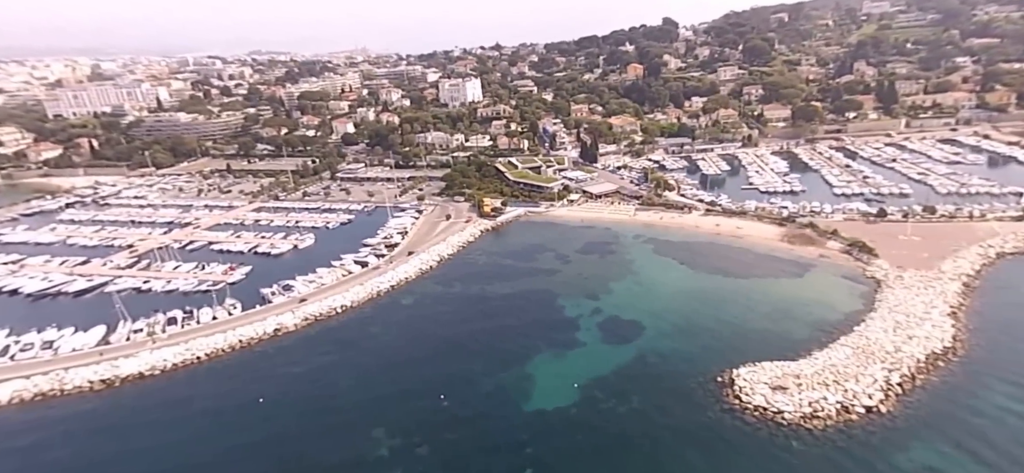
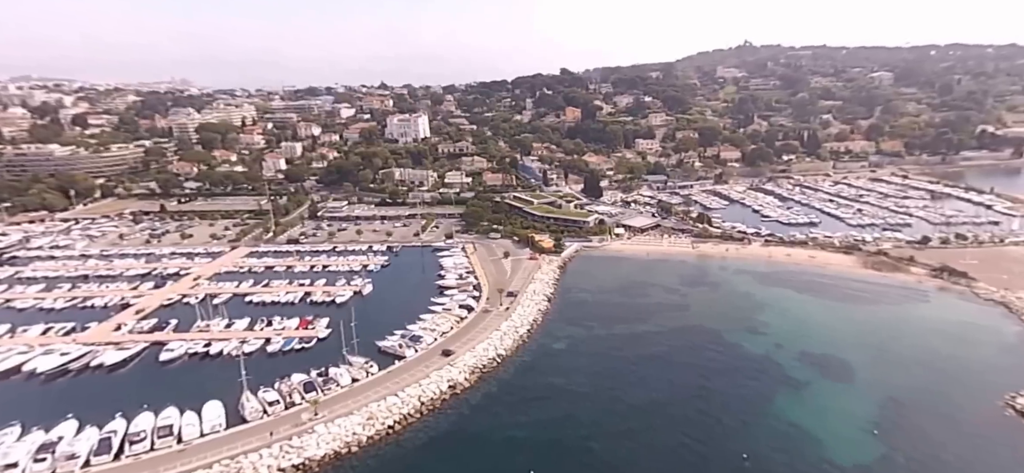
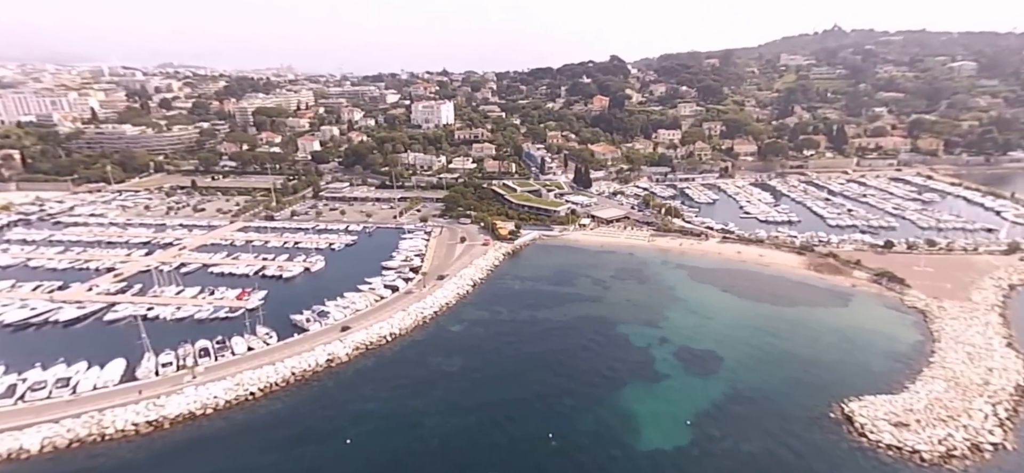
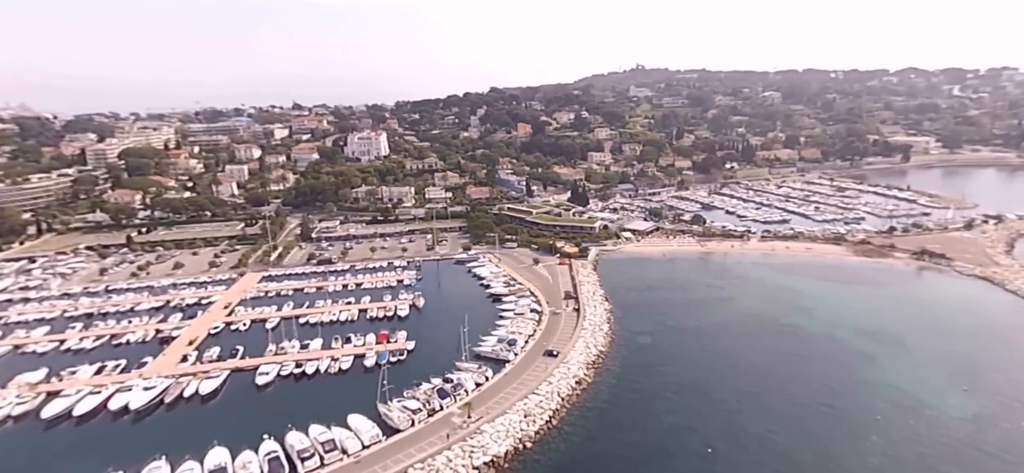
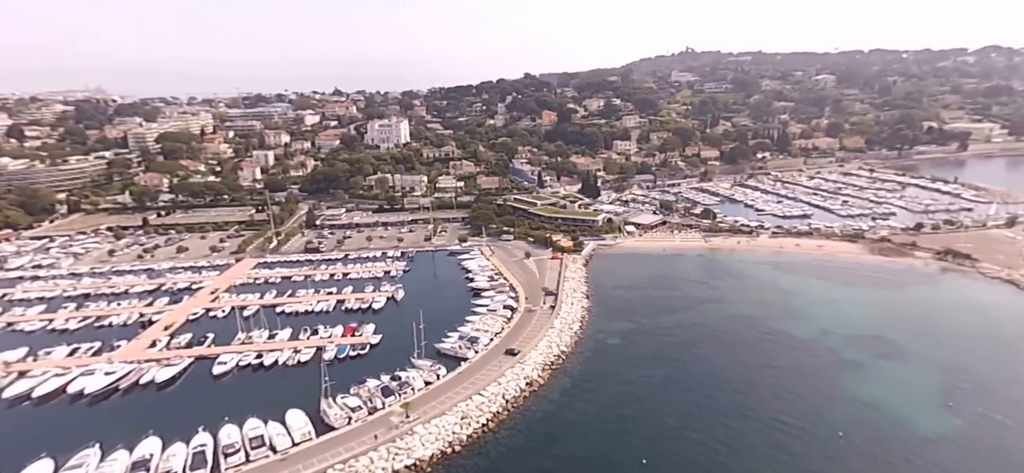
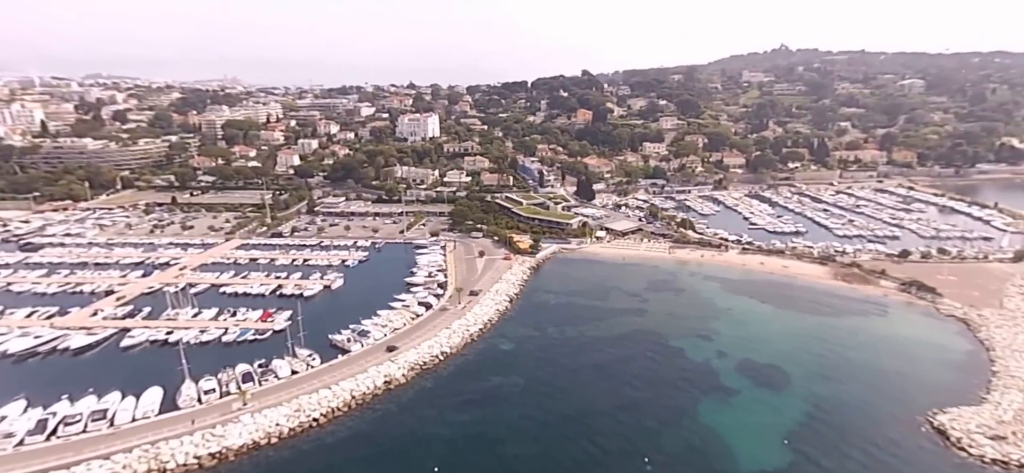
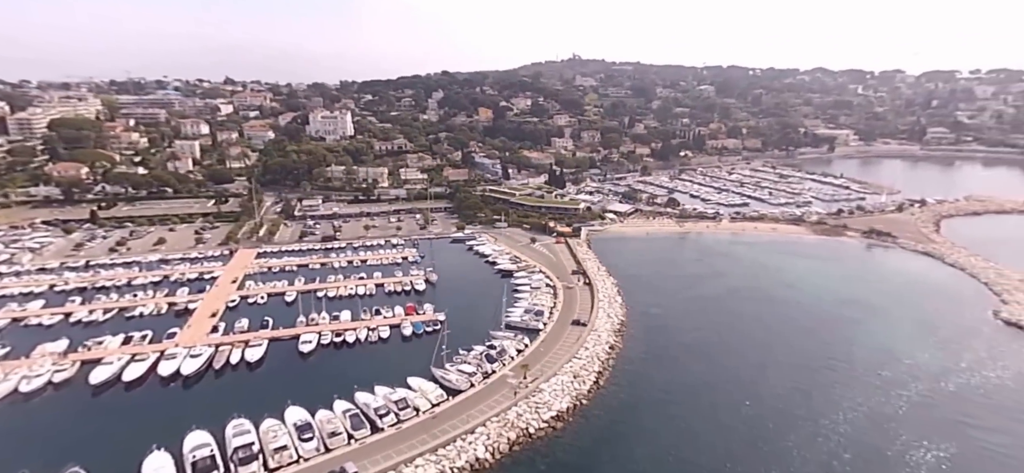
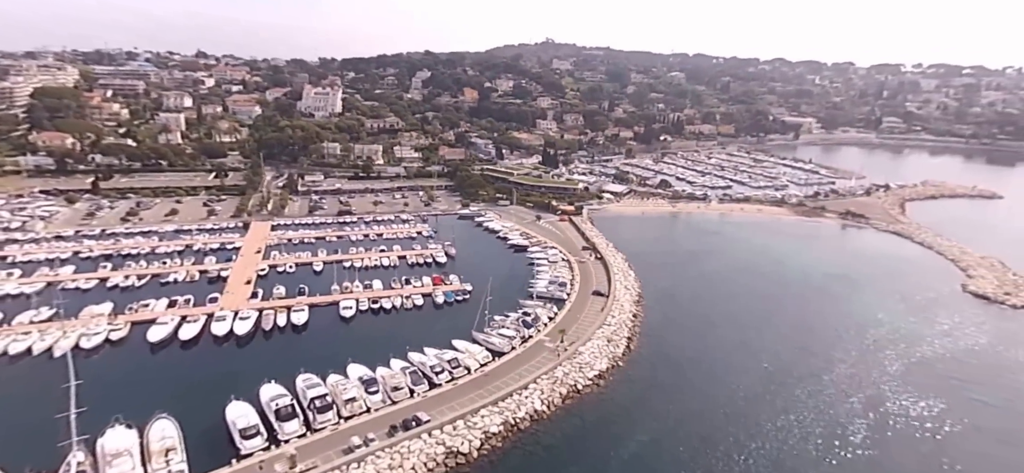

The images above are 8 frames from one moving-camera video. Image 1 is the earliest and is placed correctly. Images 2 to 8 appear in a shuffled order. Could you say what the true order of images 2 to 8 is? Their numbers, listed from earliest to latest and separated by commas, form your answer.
3, 6, 2, 5, 4, 7, 8
